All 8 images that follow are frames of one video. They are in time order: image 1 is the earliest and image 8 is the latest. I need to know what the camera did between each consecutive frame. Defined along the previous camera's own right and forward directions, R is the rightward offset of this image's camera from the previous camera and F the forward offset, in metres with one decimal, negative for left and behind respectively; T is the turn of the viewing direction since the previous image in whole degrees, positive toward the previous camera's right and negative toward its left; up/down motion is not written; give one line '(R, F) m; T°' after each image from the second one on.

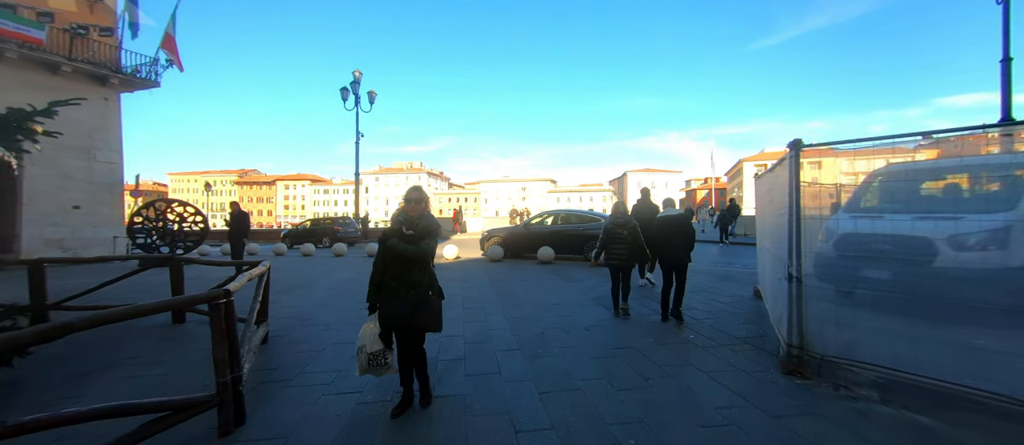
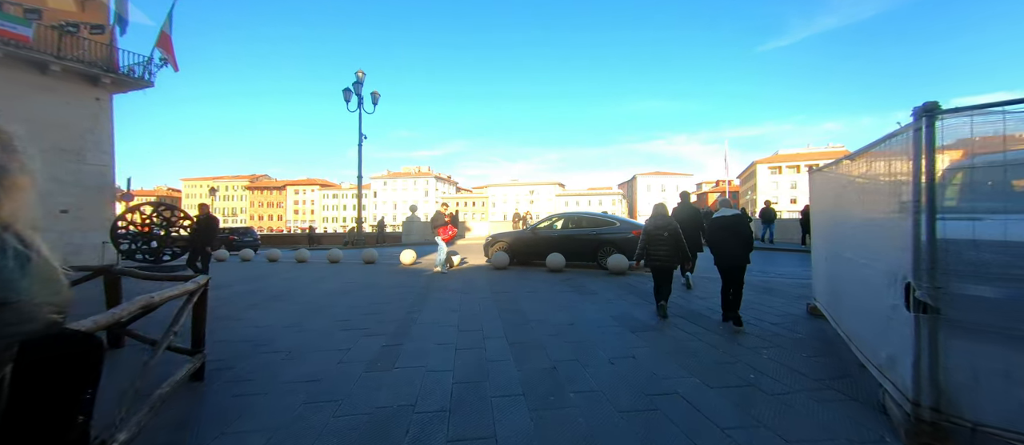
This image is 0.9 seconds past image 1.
(+0.1, +0.9) m; -1°
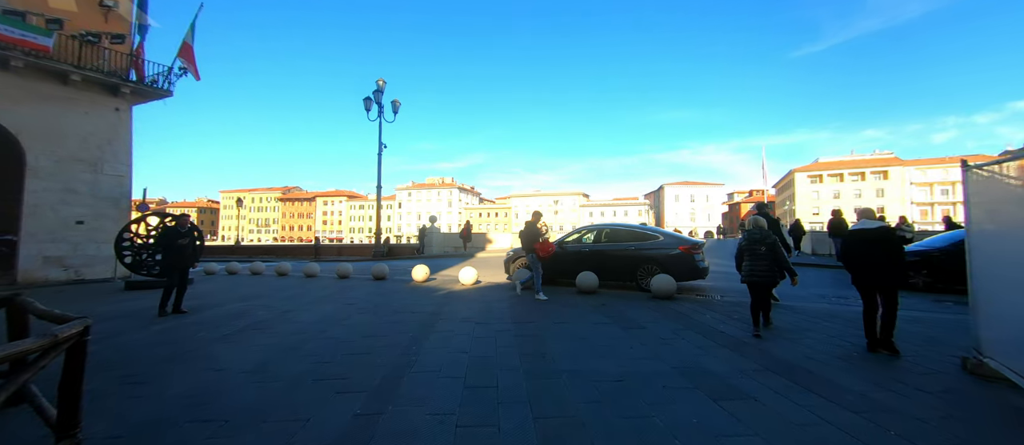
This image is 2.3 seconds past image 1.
(0.0, +1.2) m; -4°
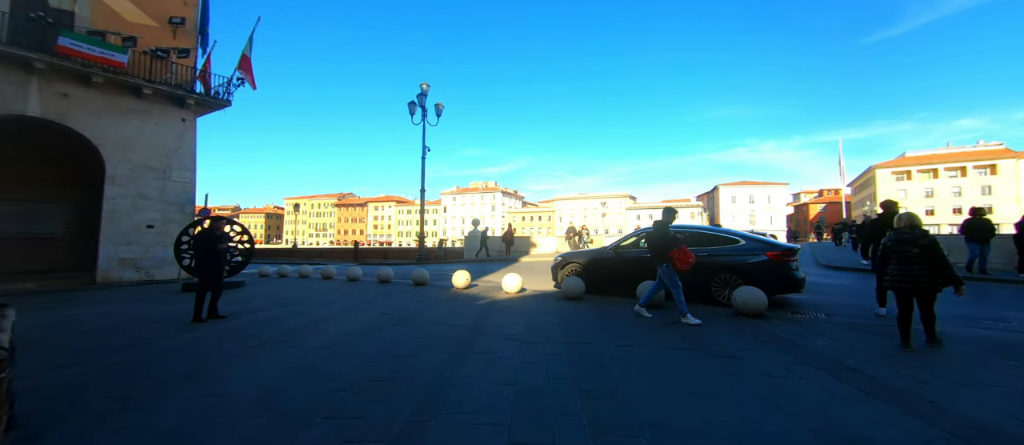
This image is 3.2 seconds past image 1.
(-0.1, +0.9) m; -7°
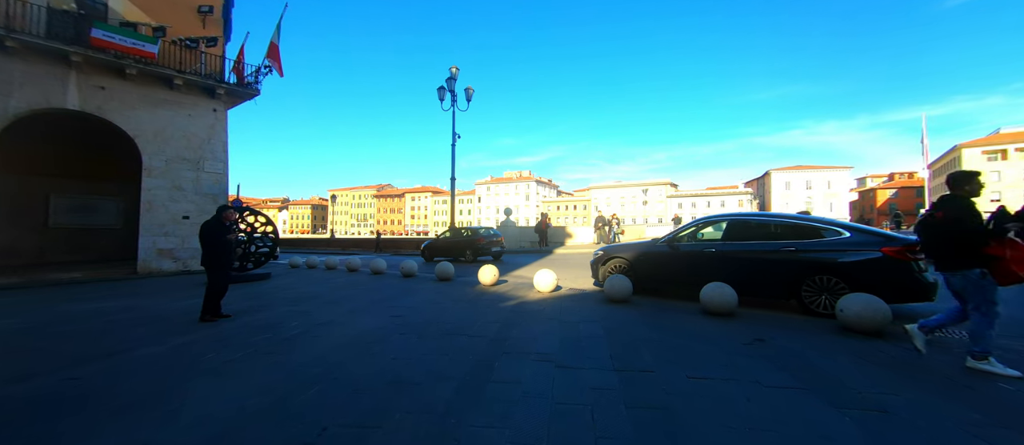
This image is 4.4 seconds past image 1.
(0.0, +1.1) m; -6°
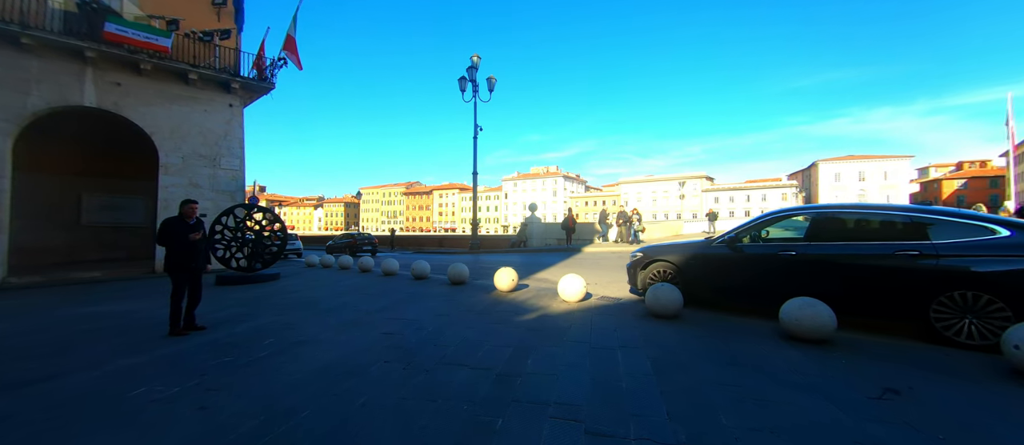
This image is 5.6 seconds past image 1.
(+0.1, +1.1) m; -4°
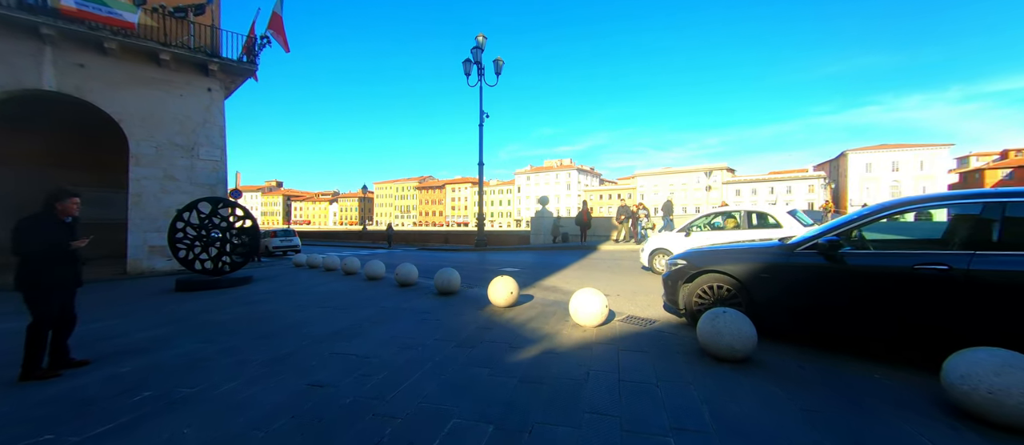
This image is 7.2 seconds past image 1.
(+0.2, +1.5) m; -2°
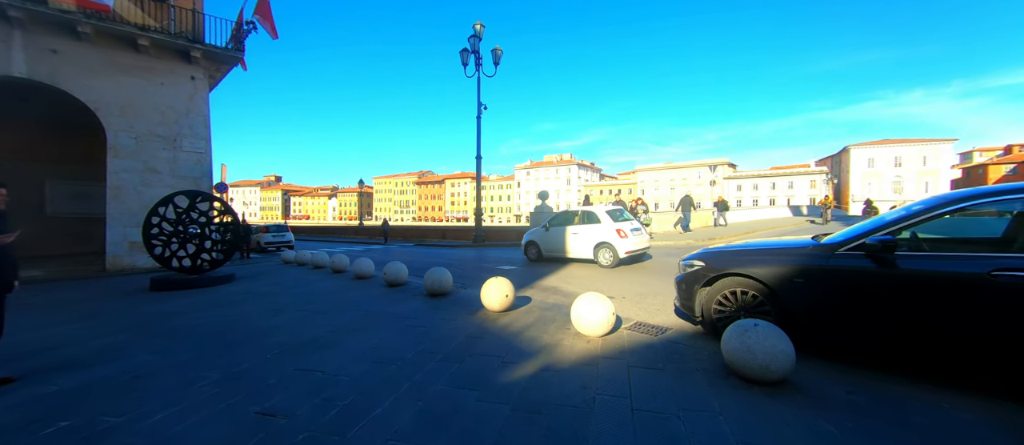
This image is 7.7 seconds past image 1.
(+0.1, +0.5) m; 0°
